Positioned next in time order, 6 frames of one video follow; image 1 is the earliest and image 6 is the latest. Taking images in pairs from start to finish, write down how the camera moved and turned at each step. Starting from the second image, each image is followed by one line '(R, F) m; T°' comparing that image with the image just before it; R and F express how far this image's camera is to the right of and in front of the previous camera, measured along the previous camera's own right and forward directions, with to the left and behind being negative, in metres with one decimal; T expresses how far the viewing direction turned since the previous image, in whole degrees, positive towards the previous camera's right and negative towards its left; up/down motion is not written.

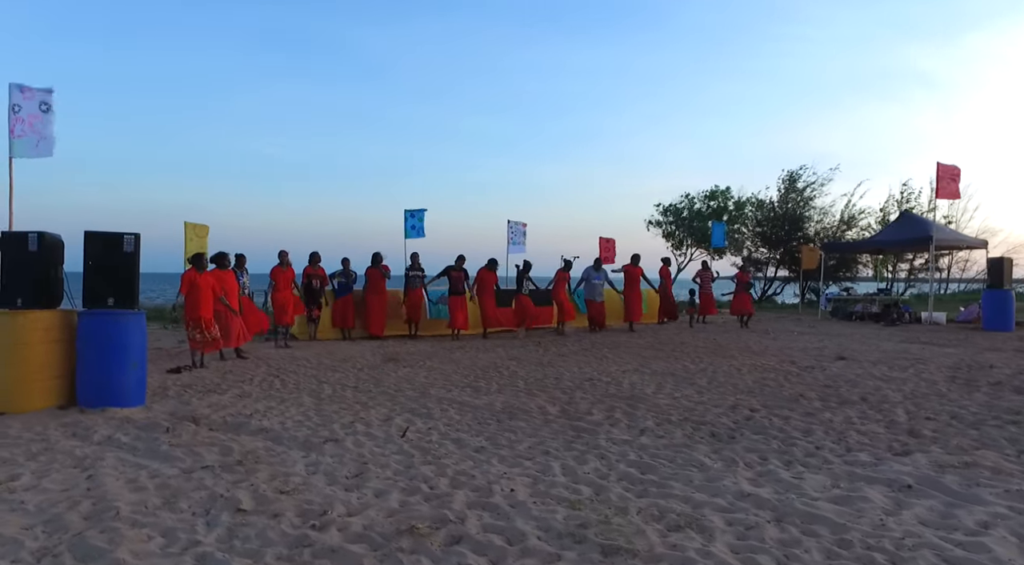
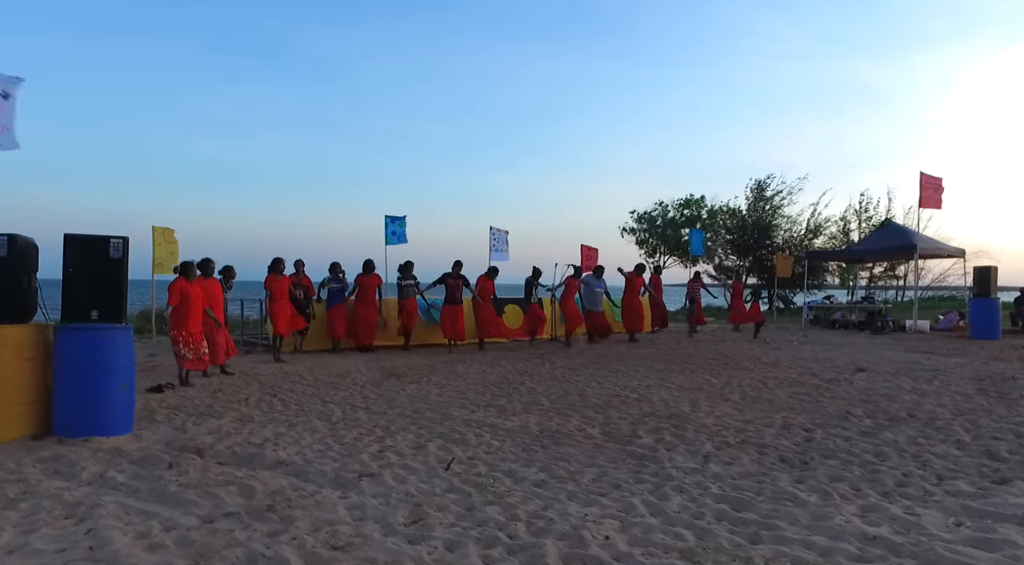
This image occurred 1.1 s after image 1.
(-0.6, +0.6) m; +3°
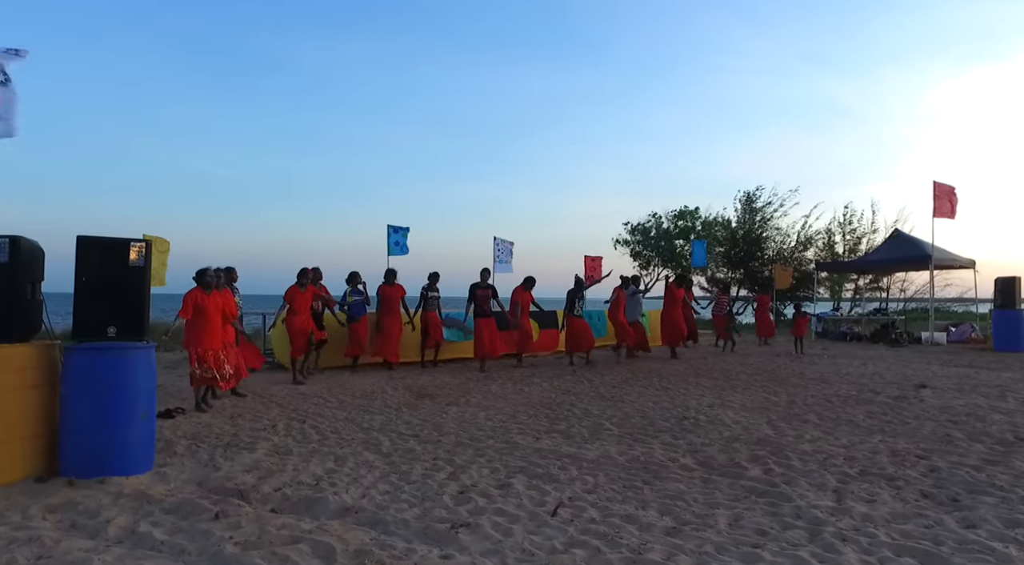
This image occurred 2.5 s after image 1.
(-0.8, +0.7) m; +2°
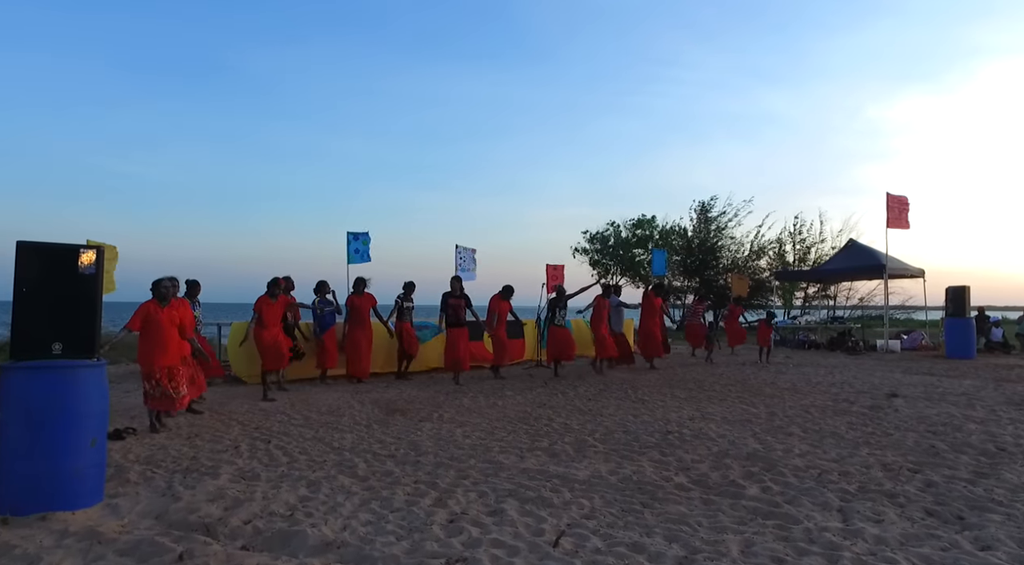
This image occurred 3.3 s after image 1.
(-0.2, +0.3) m; +4°
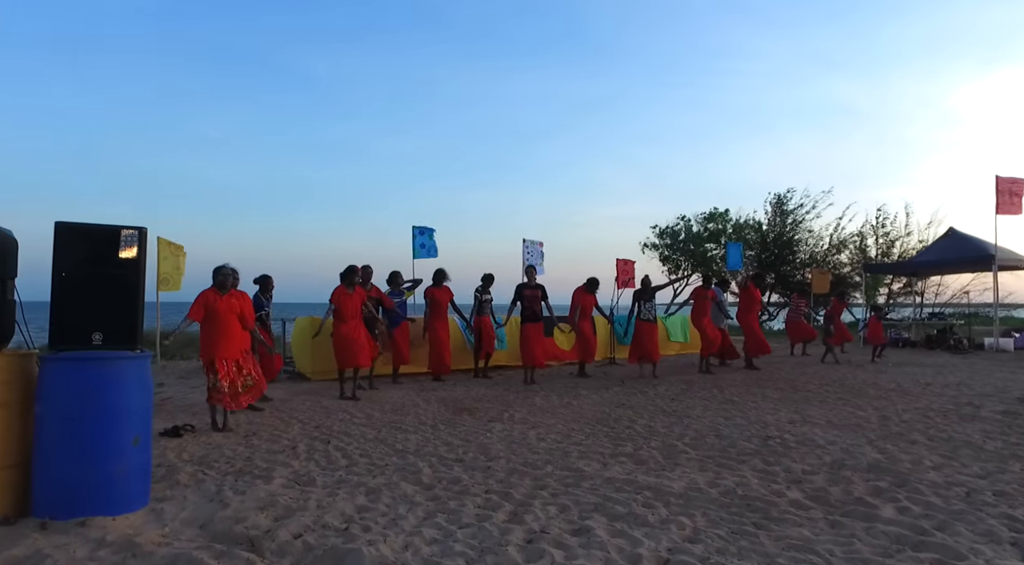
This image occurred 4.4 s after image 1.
(-0.1, +0.6) m; -5°
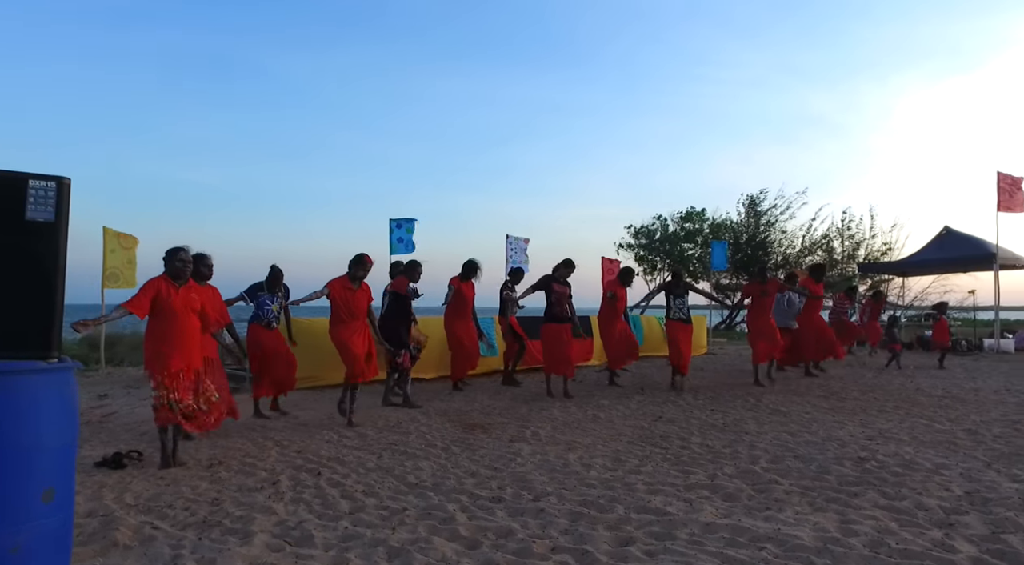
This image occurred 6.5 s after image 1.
(-0.5, +1.1) m; +3°
